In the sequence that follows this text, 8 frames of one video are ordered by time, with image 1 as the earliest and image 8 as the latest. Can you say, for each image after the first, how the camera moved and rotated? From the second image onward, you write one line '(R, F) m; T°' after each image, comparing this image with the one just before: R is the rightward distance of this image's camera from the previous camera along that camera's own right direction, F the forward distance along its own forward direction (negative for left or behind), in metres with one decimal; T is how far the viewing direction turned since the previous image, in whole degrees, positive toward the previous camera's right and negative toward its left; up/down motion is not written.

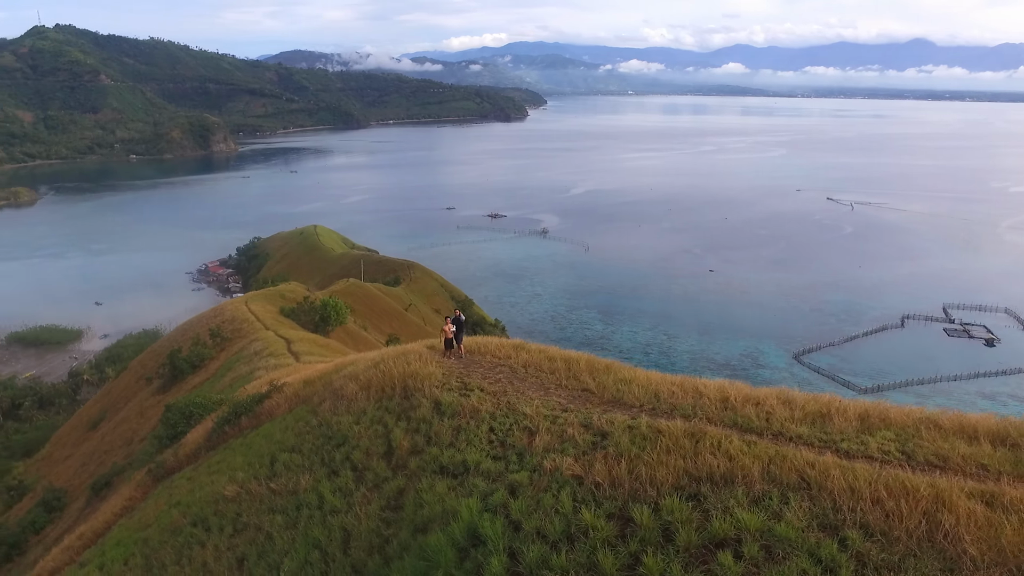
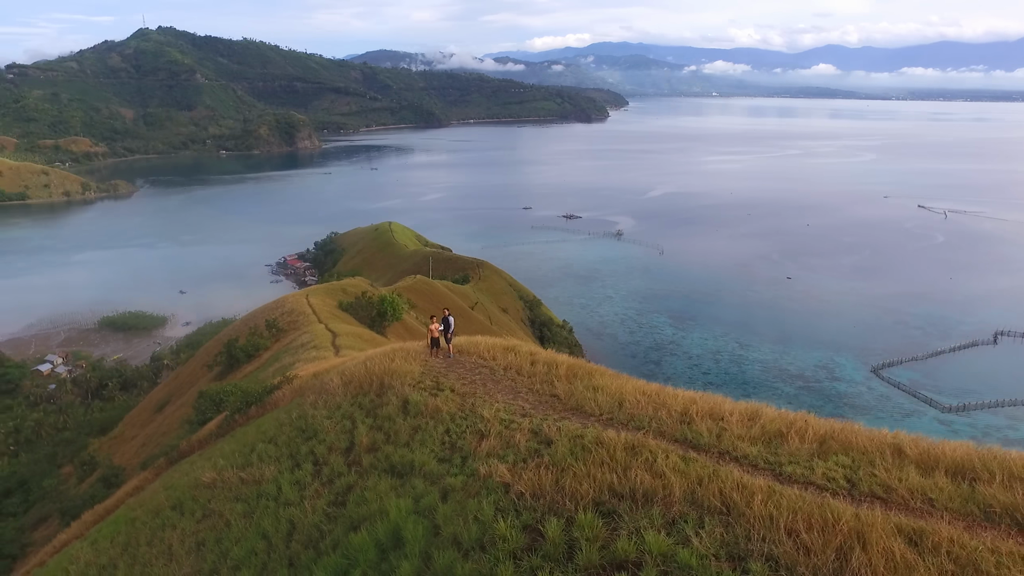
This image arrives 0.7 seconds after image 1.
(+1.3, +0.3) m; -6°
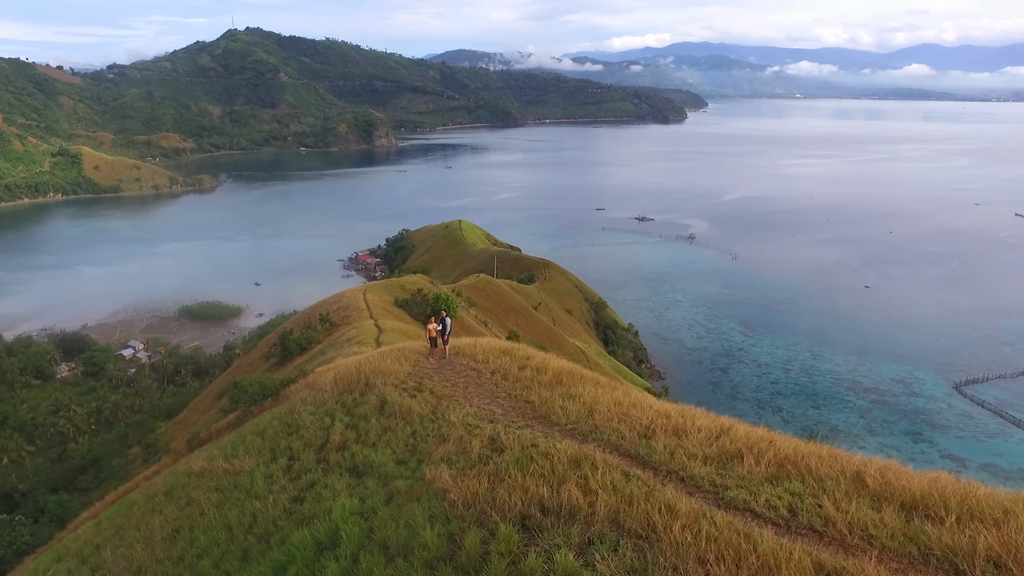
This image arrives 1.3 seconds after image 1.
(+1.1, +0.2) m; -6°
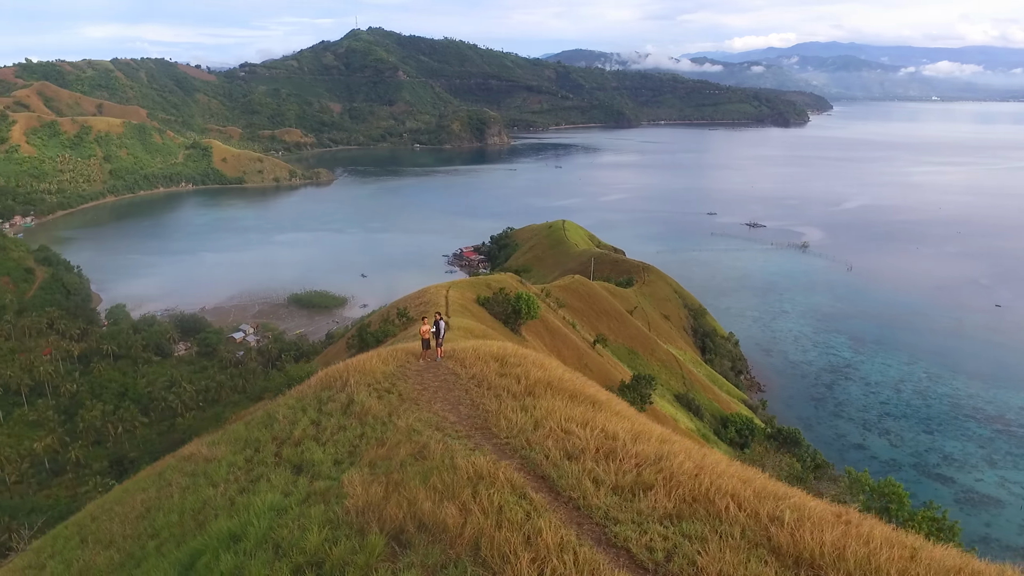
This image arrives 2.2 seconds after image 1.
(+1.7, +0.3) m; -8°
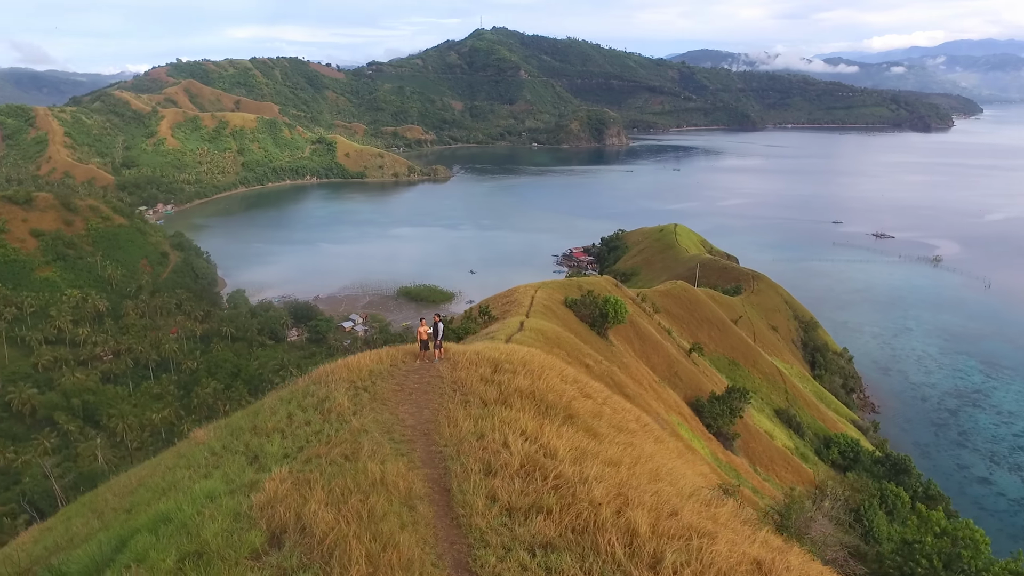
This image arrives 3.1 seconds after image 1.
(+1.7, +0.3) m; -9°
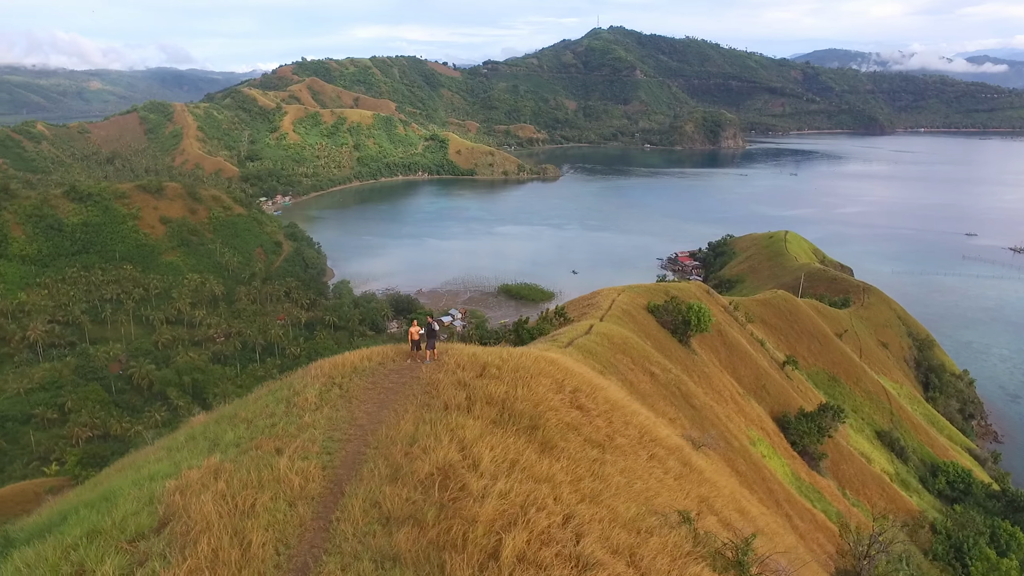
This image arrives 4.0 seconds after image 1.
(+1.7, +0.3) m; -9°
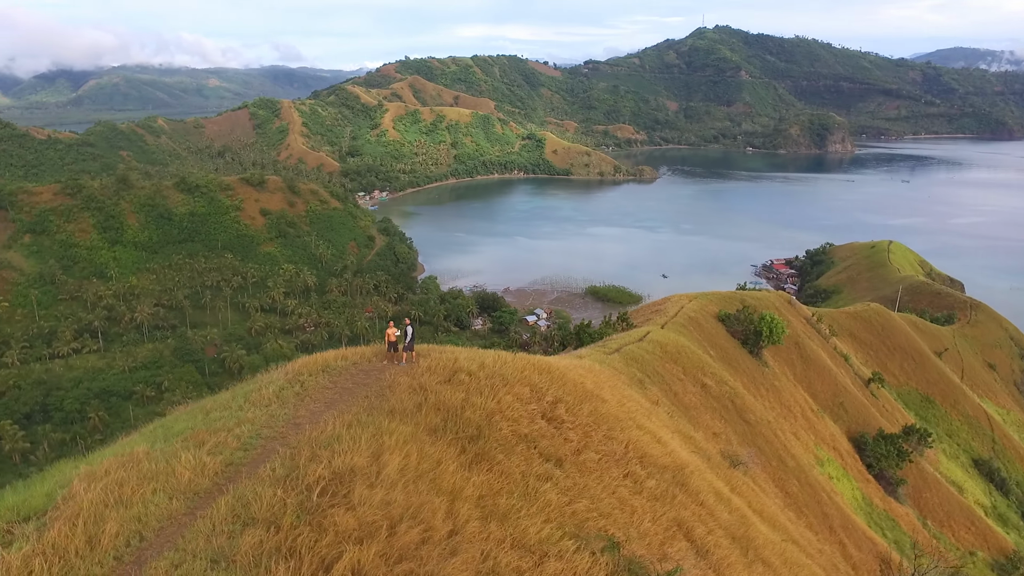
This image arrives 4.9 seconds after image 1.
(+1.7, +0.3) m; -8°
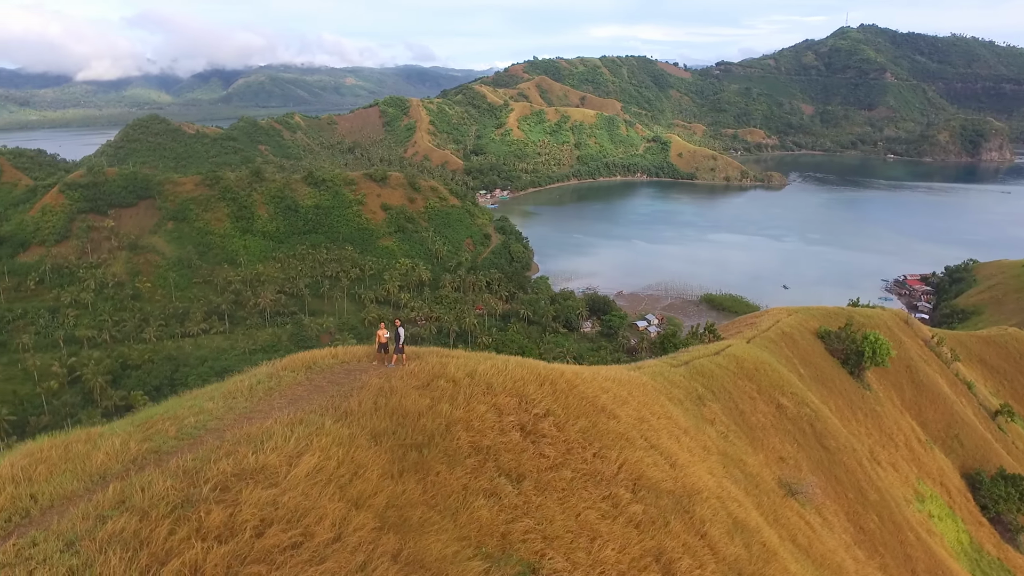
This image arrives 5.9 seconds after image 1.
(+1.9, +0.4) m; -10°
